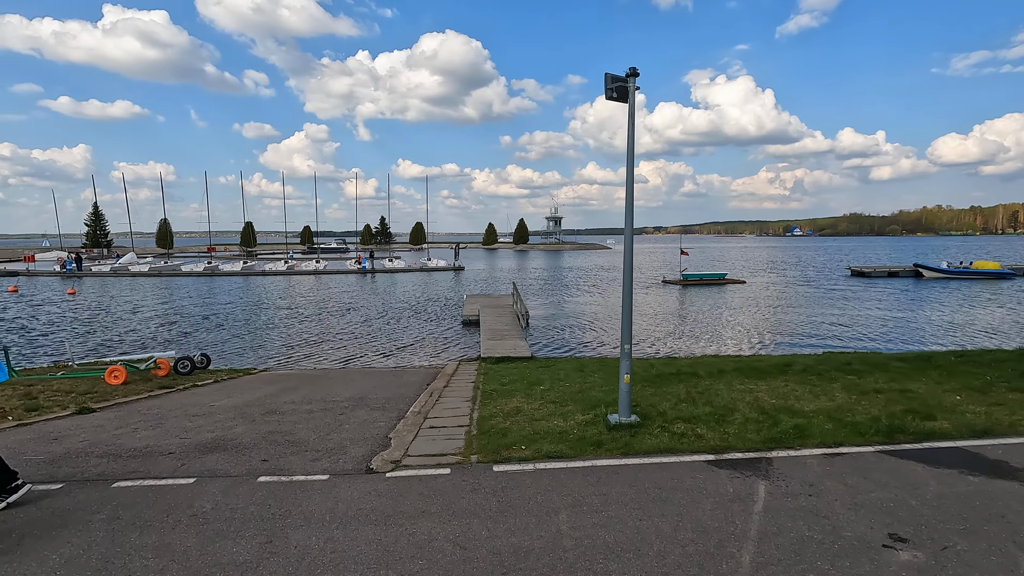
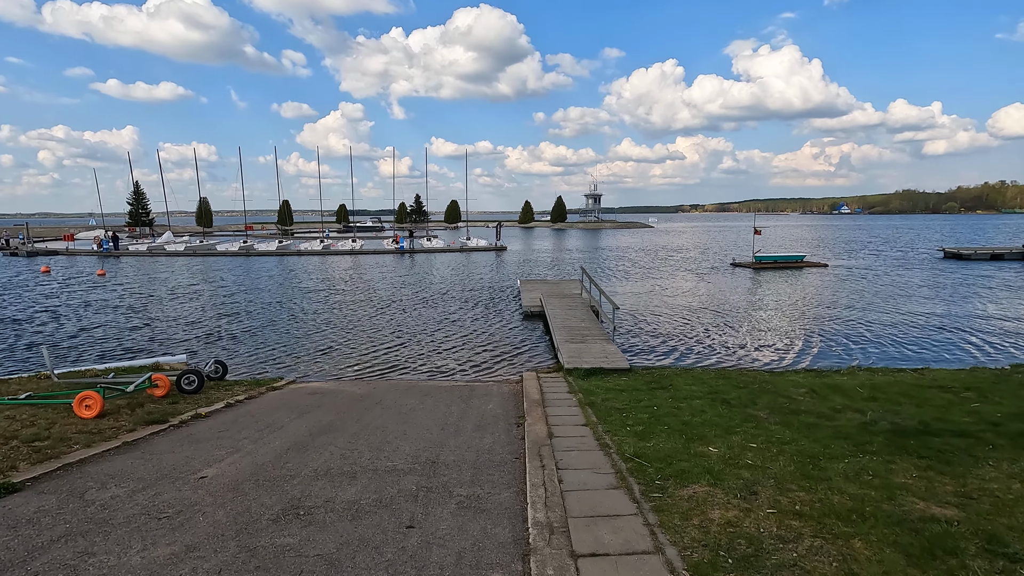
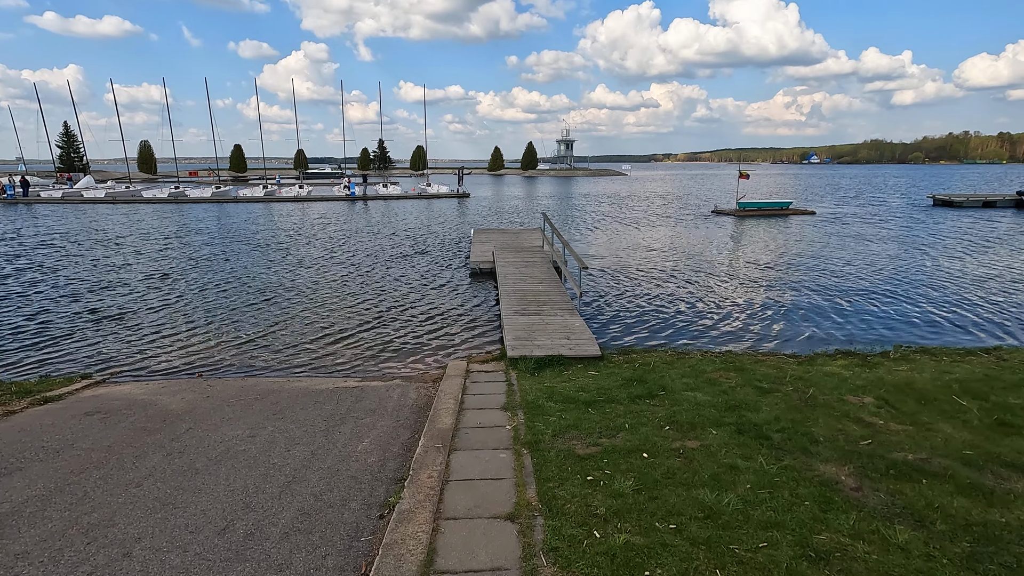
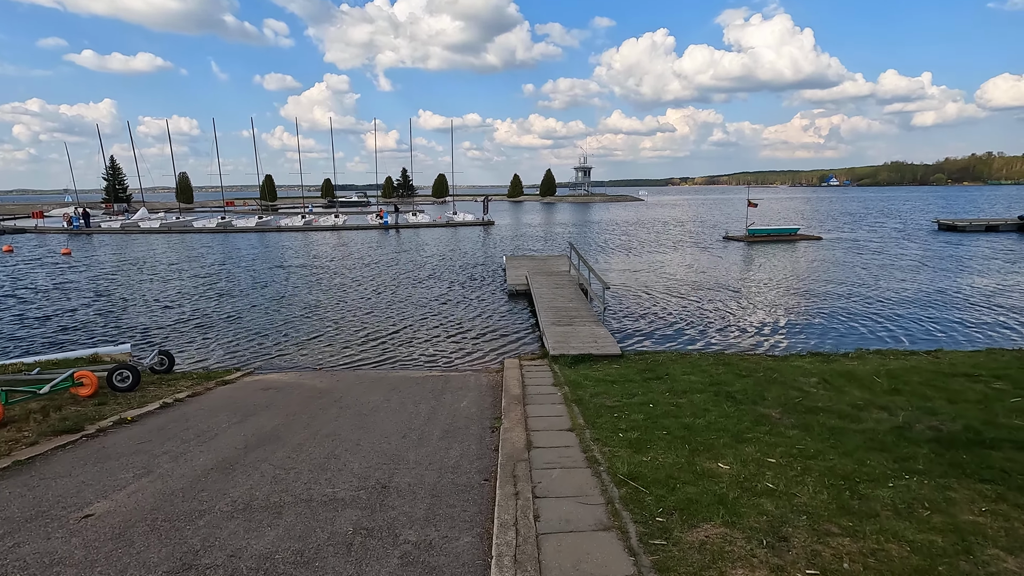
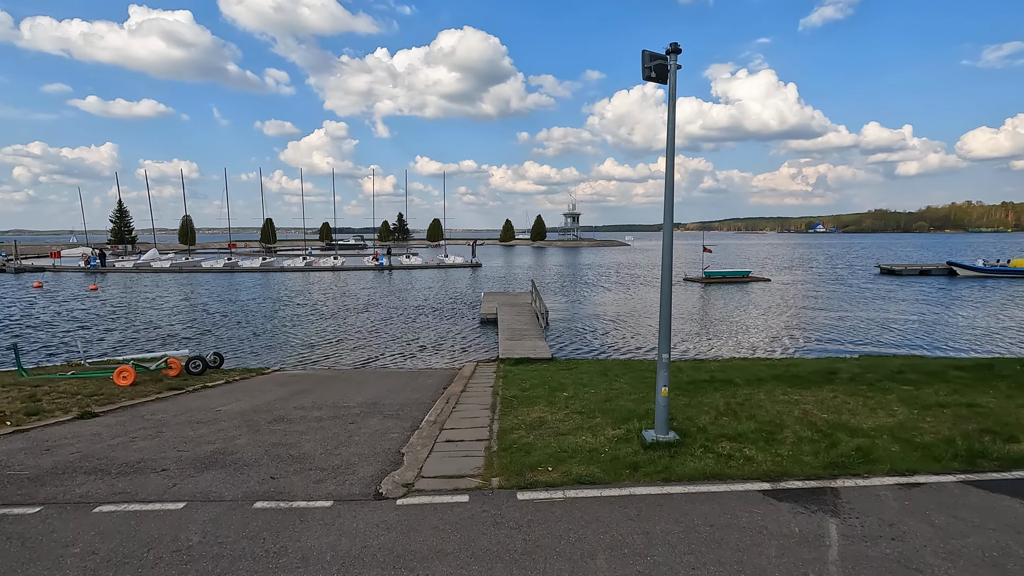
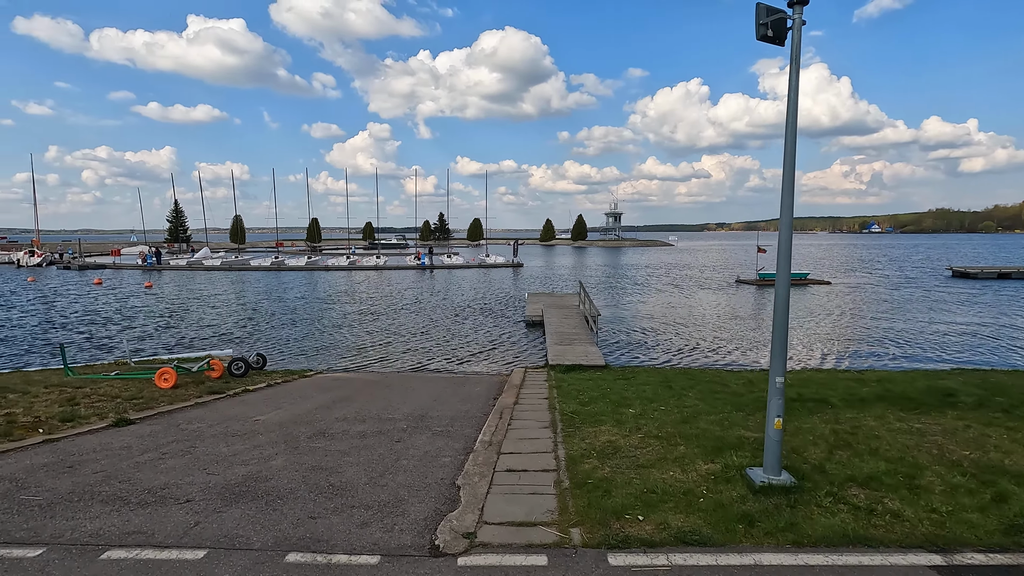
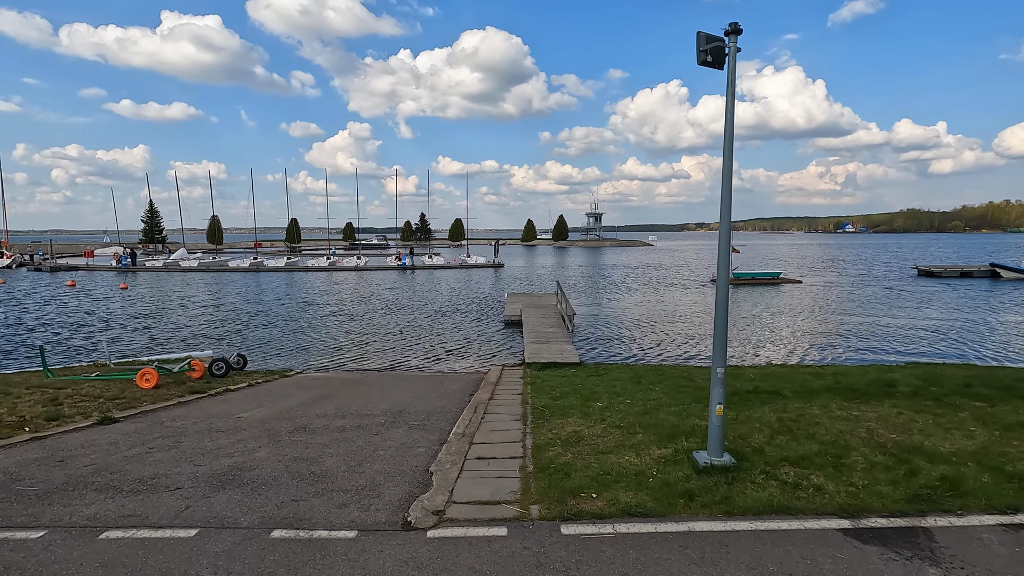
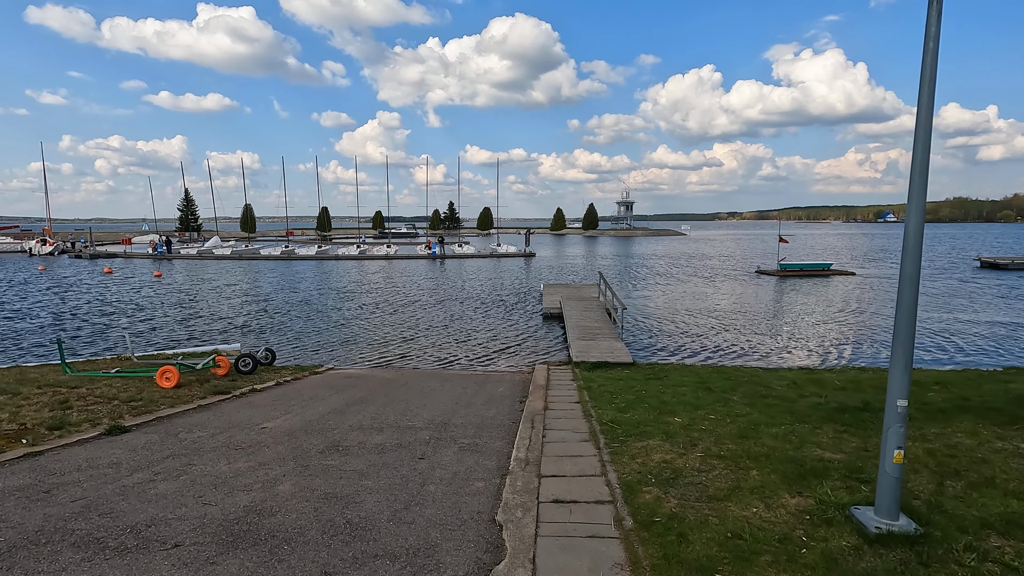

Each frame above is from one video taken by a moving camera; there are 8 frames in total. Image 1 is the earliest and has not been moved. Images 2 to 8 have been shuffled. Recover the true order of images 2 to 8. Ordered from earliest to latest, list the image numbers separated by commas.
5, 7, 6, 8, 2, 4, 3
